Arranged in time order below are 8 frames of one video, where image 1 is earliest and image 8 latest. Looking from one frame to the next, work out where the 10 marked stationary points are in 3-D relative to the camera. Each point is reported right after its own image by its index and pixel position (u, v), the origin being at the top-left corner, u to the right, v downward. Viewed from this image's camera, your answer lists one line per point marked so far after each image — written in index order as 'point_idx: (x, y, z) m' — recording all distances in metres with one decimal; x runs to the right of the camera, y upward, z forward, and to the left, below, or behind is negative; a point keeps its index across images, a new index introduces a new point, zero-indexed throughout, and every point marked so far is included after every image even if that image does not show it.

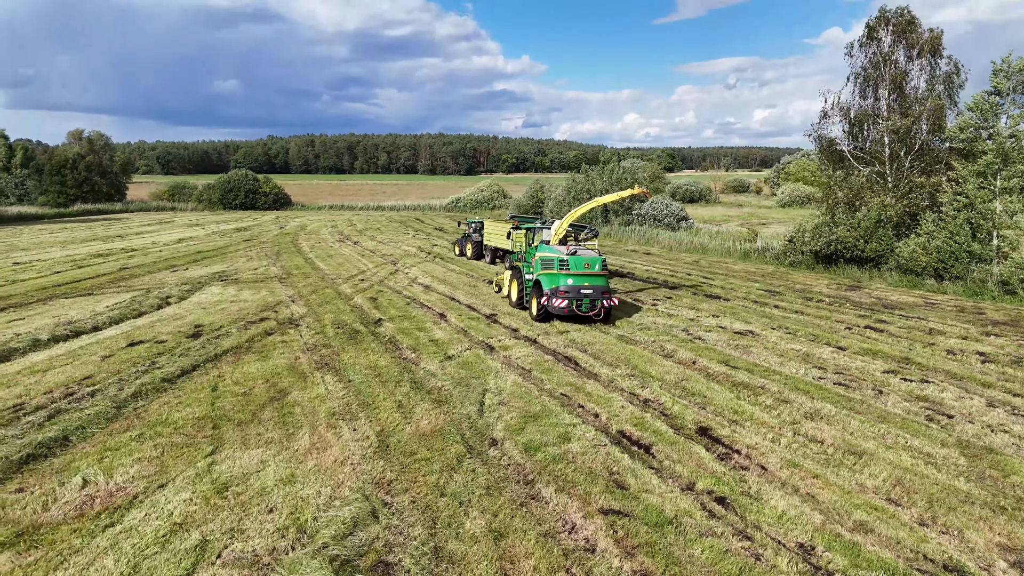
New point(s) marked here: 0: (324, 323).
0: (-2.9, -0.5, +10.6) m
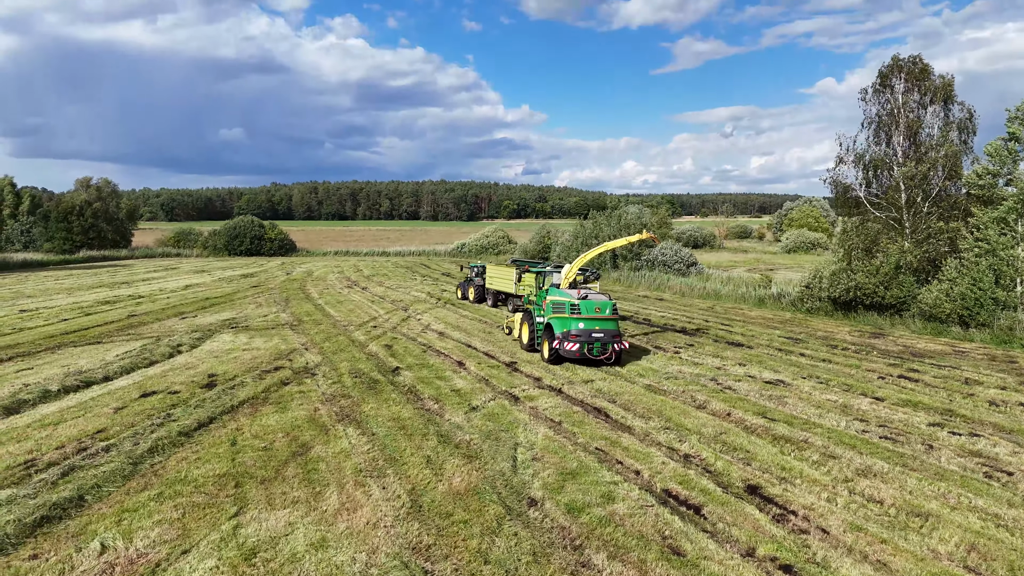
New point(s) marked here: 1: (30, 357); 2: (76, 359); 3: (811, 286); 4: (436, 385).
0: (-2.6, -1.2, +10.3) m
1: (-7.9, -1.2, +11.4) m
2: (-6.9, -1.2, +11.1) m
3: (+7.1, 0.0, +16.4) m
4: (-1.0, -1.3, +9.3) m
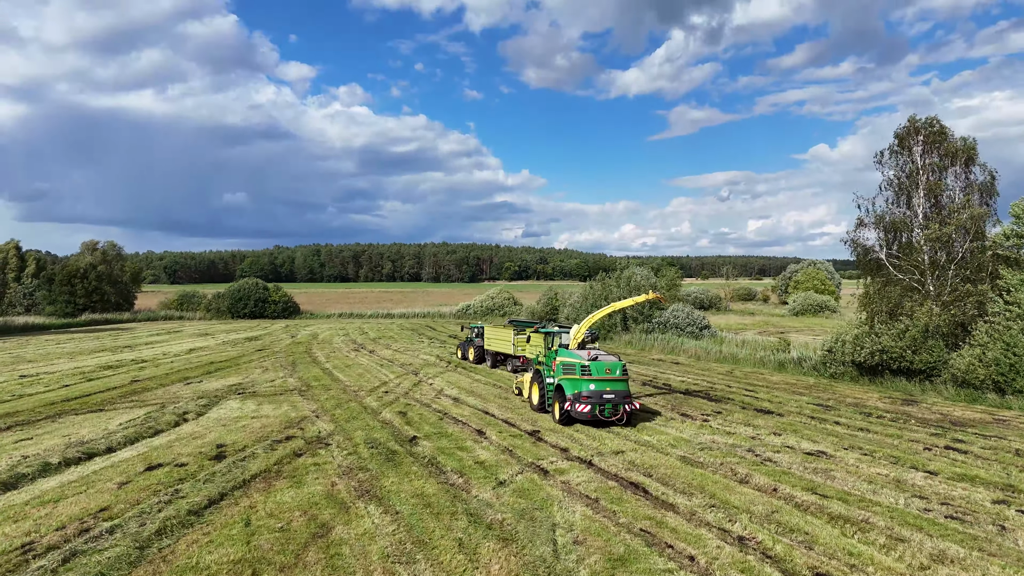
0: (-2.2, -2.2, +9.8) m
1: (-7.6, -2.2, +10.9) m
2: (-6.6, -2.2, +10.6) m
3: (+7.4, -1.4, +15.9) m
4: (-0.7, -2.1, +8.8) m
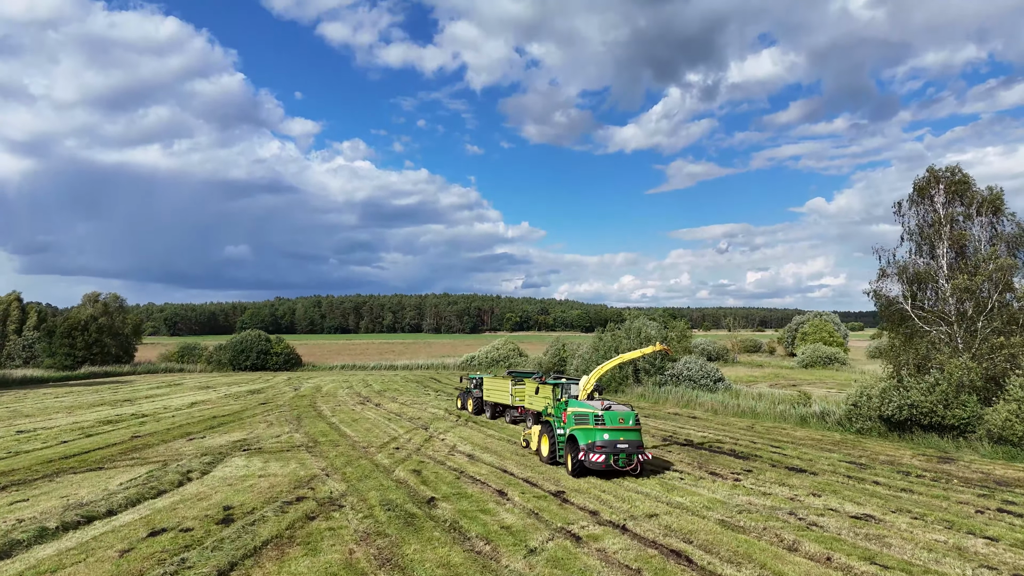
0: (-1.9, -2.9, +9.3) m
1: (-7.2, -3.0, +10.3) m
2: (-6.3, -2.9, +10.0) m
3: (+7.7, -2.6, +15.4) m
4: (-0.4, -2.8, +8.3) m
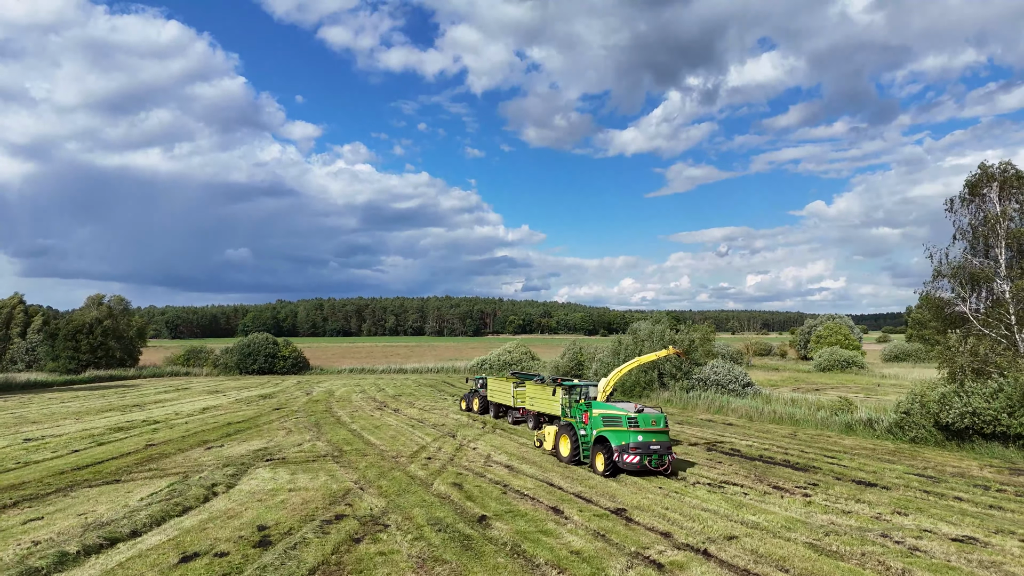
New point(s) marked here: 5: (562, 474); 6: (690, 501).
0: (-1.2, -2.8, +8.5) m
1: (-6.5, -3.0, +9.5) m
2: (-5.6, -2.9, +9.3) m
3: (+8.4, -2.6, +14.6) m
4: (+0.4, -2.8, +7.5) m
5: (+0.8, -3.0, +11.3) m
6: (+2.5, -2.9, +9.5) m
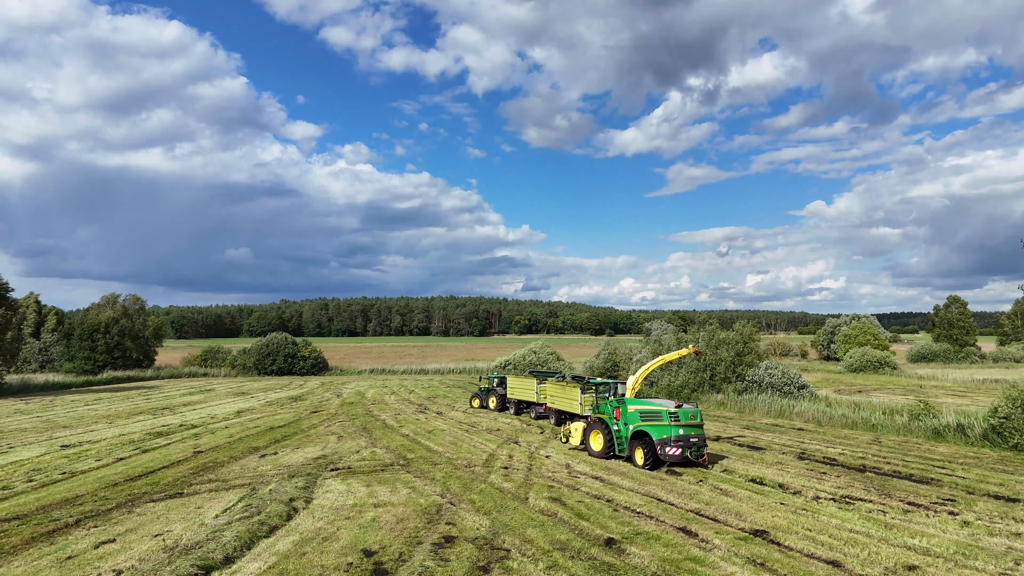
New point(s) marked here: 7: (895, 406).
0: (+0.3, -2.8, +7.5) m
1: (-5.1, -2.9, +8.6) m
2: (-4.1, -2.8, +8.3) m
3: (+9.9, -2.5, +13.7) m
4: (+1.8, -2.7, +6.6) m
5: (+2.3, -3.0, +10.3) m
6: (+3.9, -2.9, +8.5) m
7: (+10.9, -3.3, +19.9) m
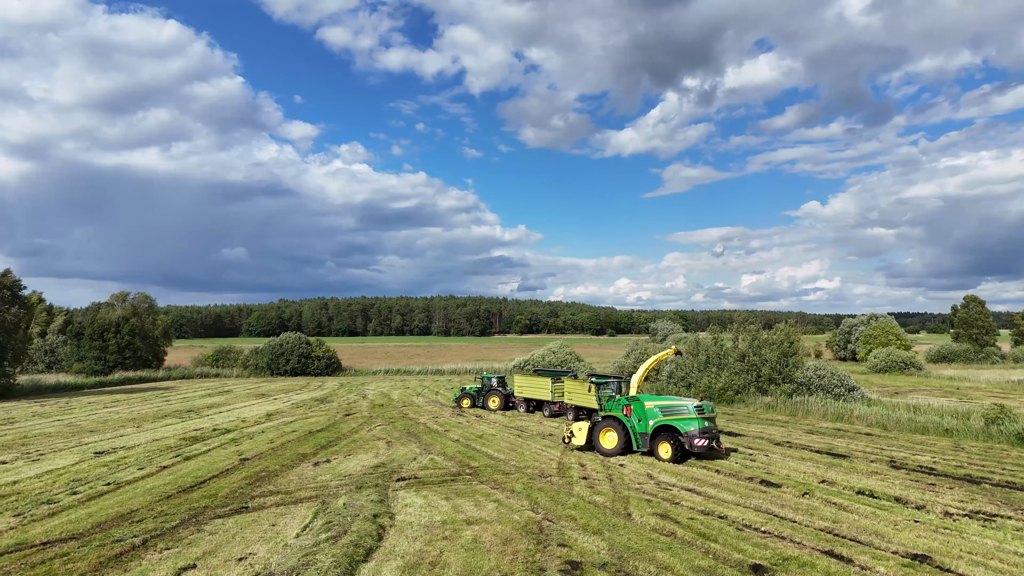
0: (+1.6, -2.7, +6.7) m
1: (-3.8, -2.8, +7.7) m
2: (-2.8, -2.8, +7.4) m
3: (+11.2, -2.5, +12.8) m
4: (+3.1, -2.6, +5.7) m
5: (+3.6, -2.9, +9.5) m
6: (+5.2, -2.8, +7.7) m
7: (+12.2, -3.3, +19.0) m
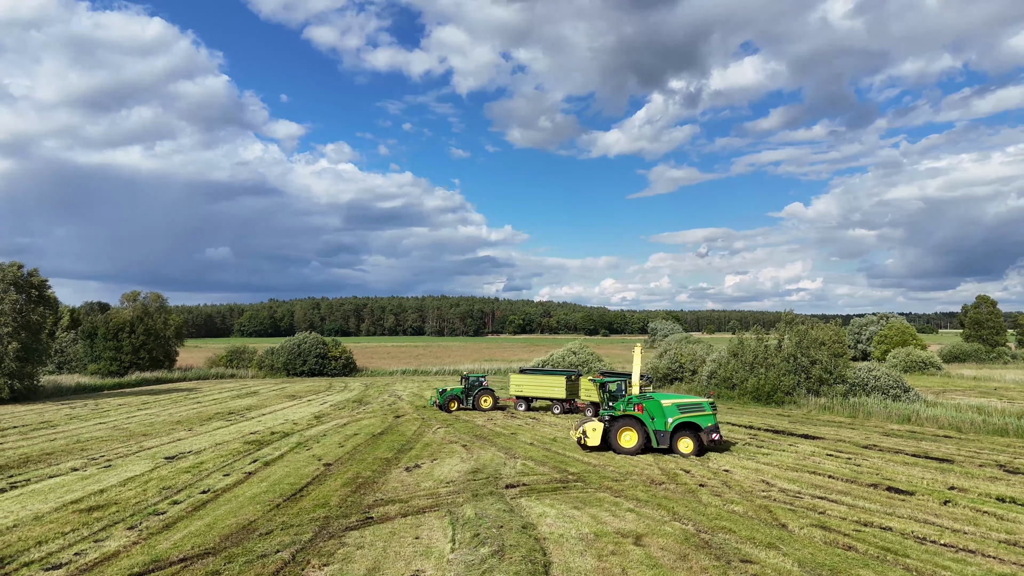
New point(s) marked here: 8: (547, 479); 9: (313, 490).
0: (+3.4, -2.7, +6.2) m
1: (-1.9, -2.8, +7.2) m
2: (-1.0, -2.7, +6.9) m
3: (+12.9, -2.5, +12.5) m
4: (+5.0, -2.6, +5.3) m
5: (+5.4, -2.9, +9.0) m
6: (+7.0, -2.8, +7.3) m
7: (+13.8, -3.3, +18.7) m
8: (+0.5, -3.1, +11.3) m
9: (-3.0, -3.1, +10.4) m
